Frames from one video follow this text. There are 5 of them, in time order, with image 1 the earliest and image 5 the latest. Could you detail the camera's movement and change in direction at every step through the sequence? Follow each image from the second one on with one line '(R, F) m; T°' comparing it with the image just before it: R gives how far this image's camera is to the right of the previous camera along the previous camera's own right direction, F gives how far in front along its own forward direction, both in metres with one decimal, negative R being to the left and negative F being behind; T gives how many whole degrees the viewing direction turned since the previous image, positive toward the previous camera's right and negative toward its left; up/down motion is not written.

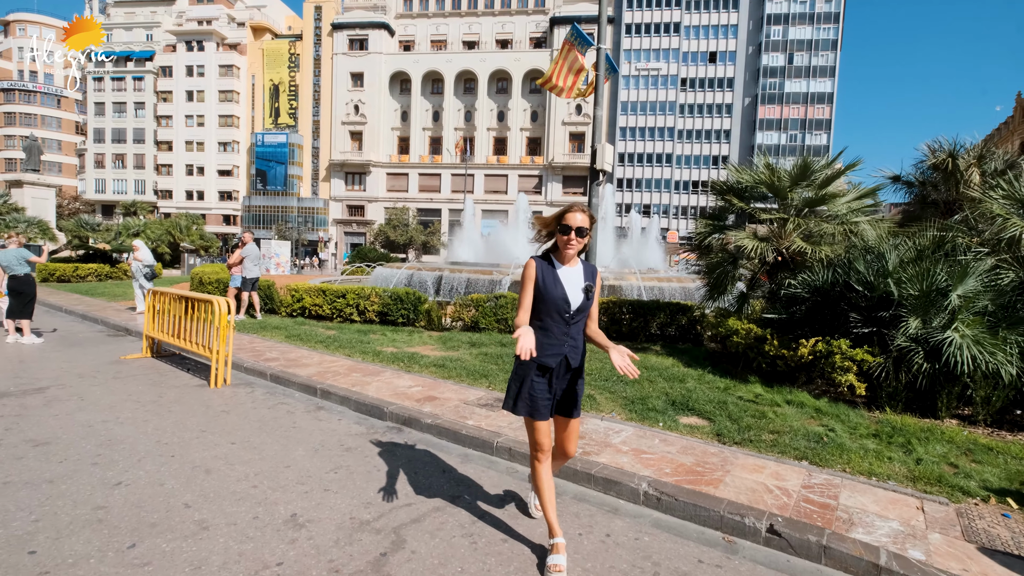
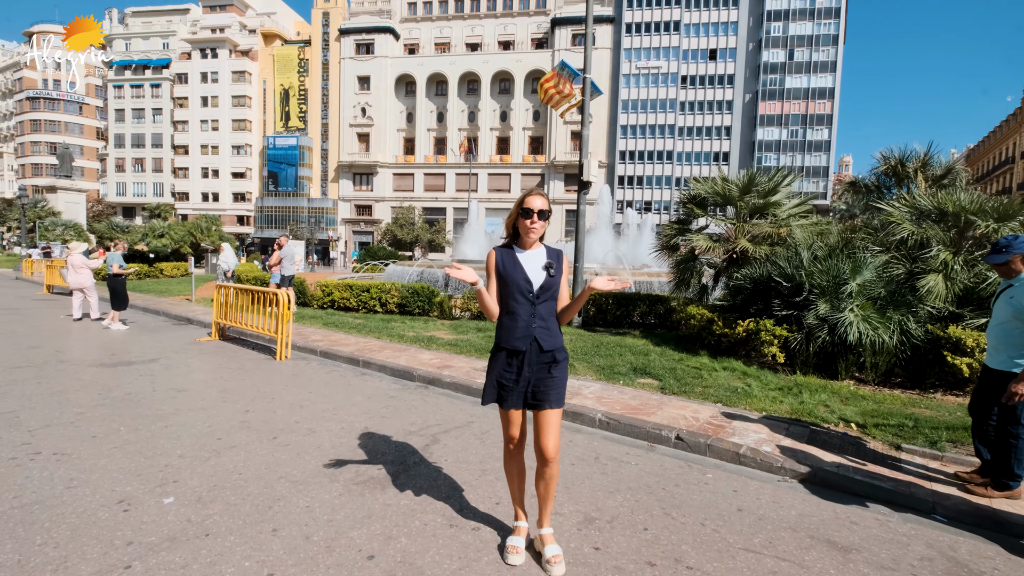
(+0.1, -1.6) m; -1°
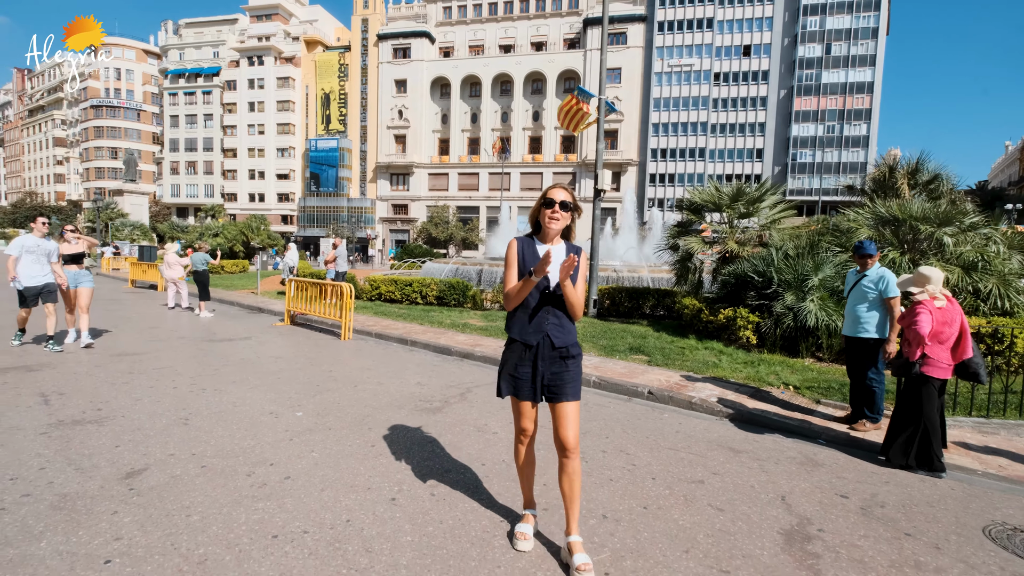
(+0.3, -1.6) m; -4°
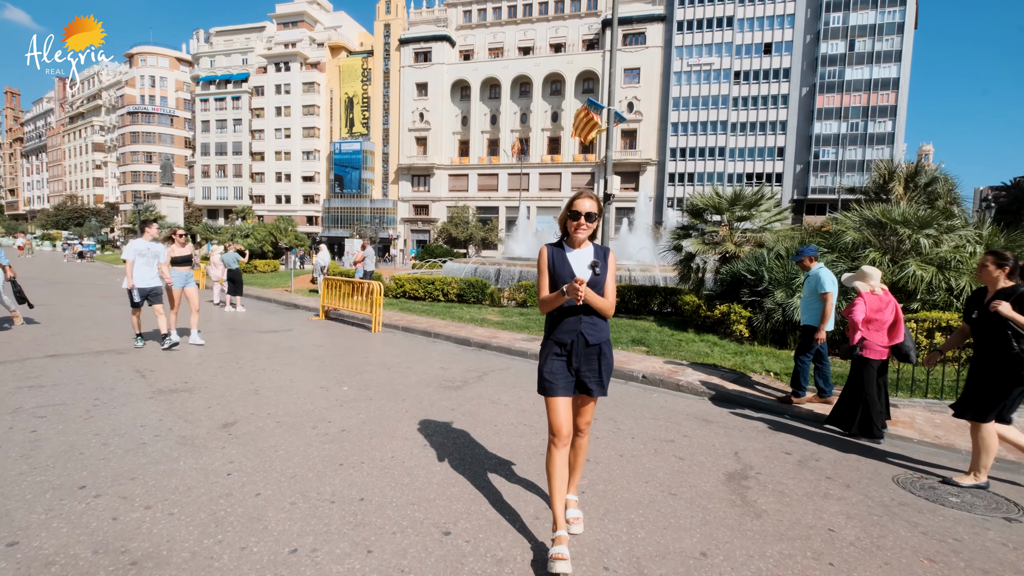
(+0.1, -0.9) m; -2°
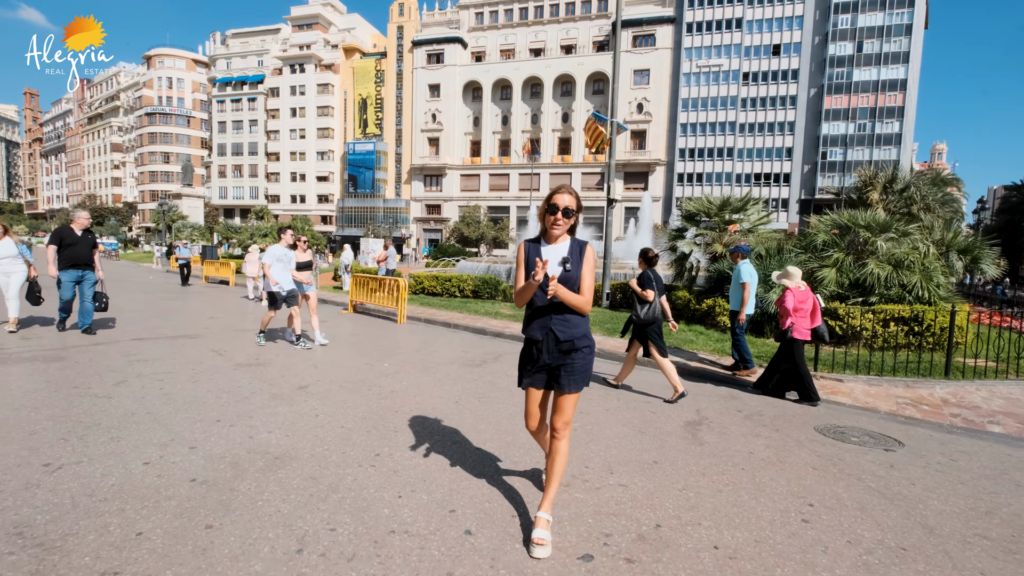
(0.0, -1.3) m; -1°
